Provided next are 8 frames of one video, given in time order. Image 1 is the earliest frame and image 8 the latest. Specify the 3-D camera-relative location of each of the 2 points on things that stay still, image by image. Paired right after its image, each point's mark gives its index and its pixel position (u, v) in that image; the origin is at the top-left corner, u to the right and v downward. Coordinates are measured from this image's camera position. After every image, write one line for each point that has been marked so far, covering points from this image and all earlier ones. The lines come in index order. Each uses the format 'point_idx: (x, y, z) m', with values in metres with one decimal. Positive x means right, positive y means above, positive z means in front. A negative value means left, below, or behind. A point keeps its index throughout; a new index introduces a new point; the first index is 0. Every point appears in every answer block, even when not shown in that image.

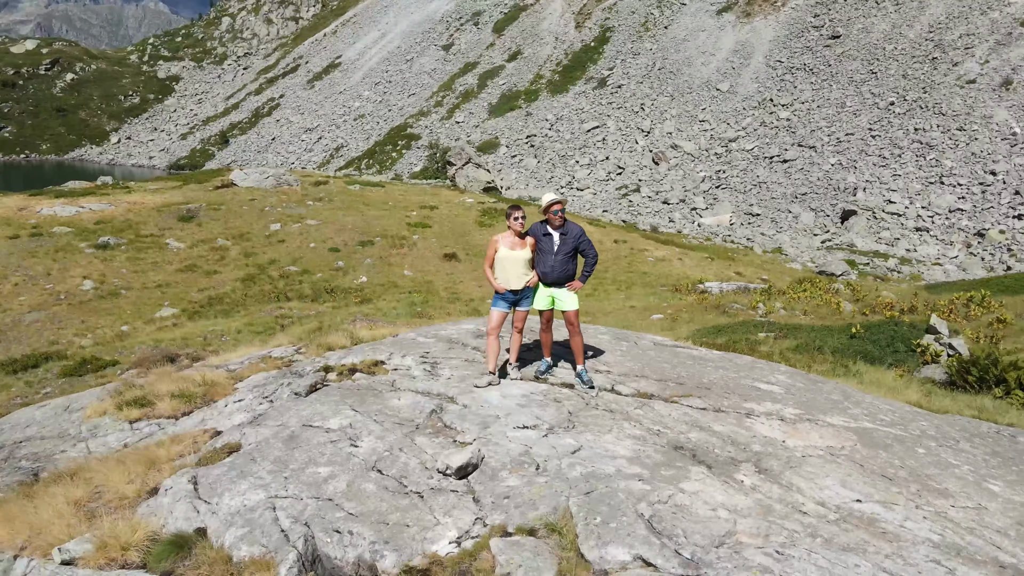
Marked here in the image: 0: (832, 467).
0: (+2.9, -1.6, +6.6) m
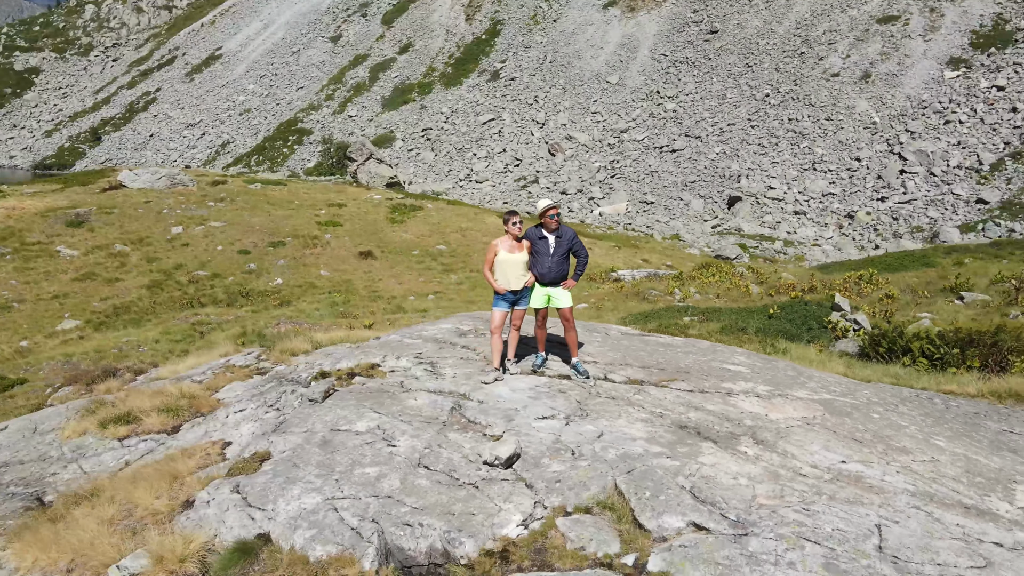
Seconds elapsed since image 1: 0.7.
0: (+3.2, -1.5, +7.6) m
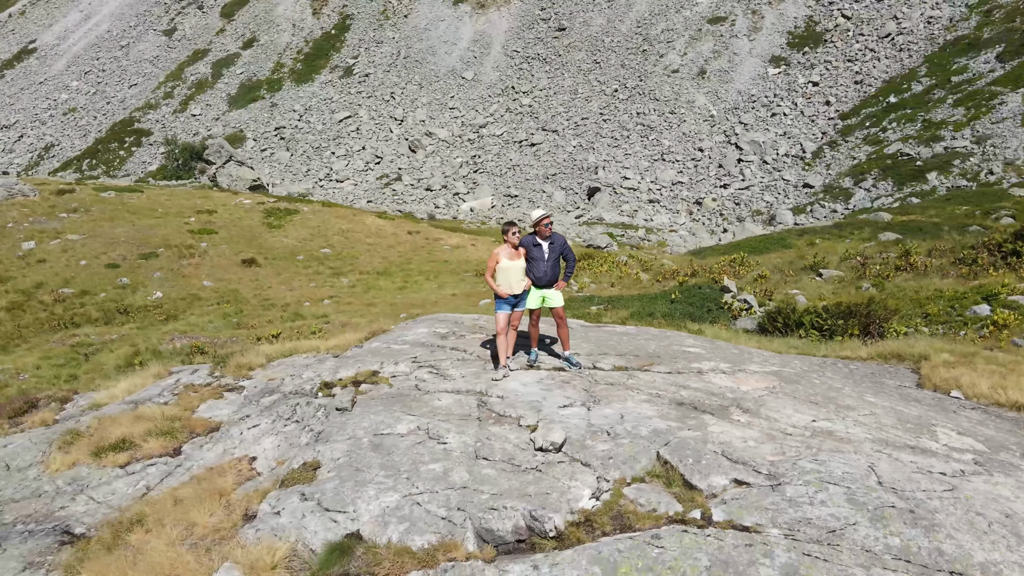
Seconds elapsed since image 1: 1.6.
0: (+3.3, -1.4, +9.0) m
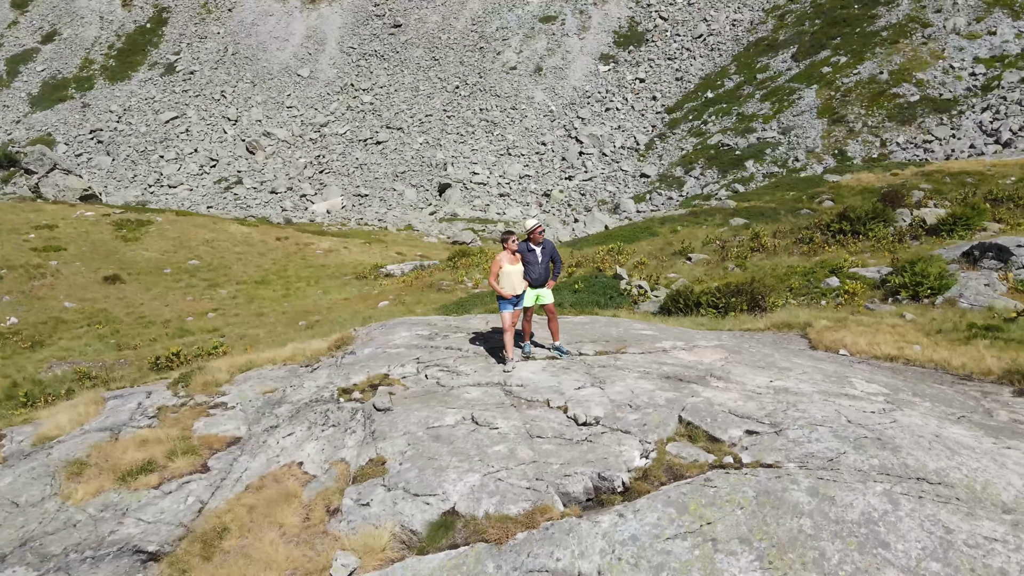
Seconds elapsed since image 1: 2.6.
0: (+3.4, -1.2, +11.0) m
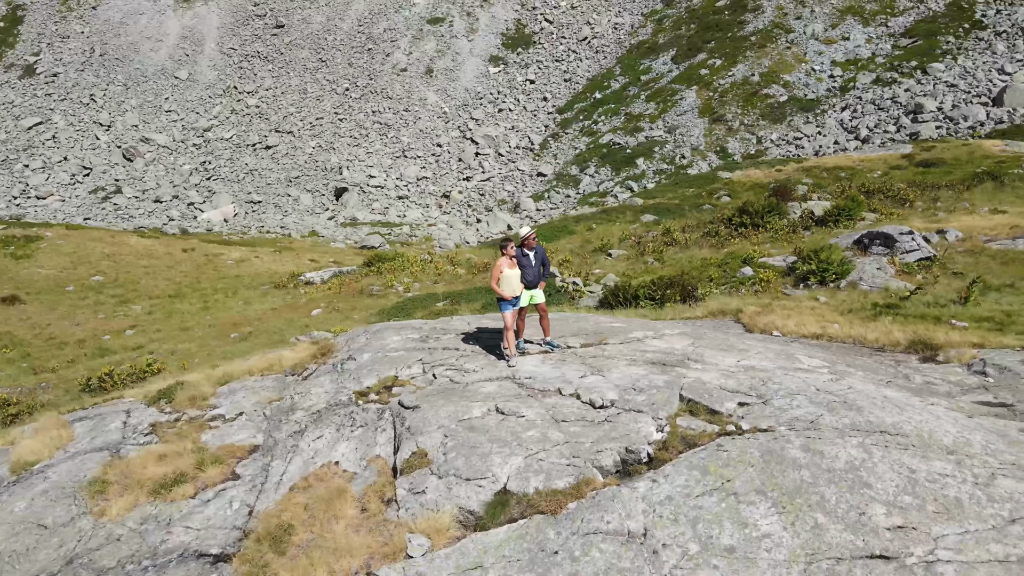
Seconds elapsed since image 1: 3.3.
0: (+3.3, -1.1, +12.4) m
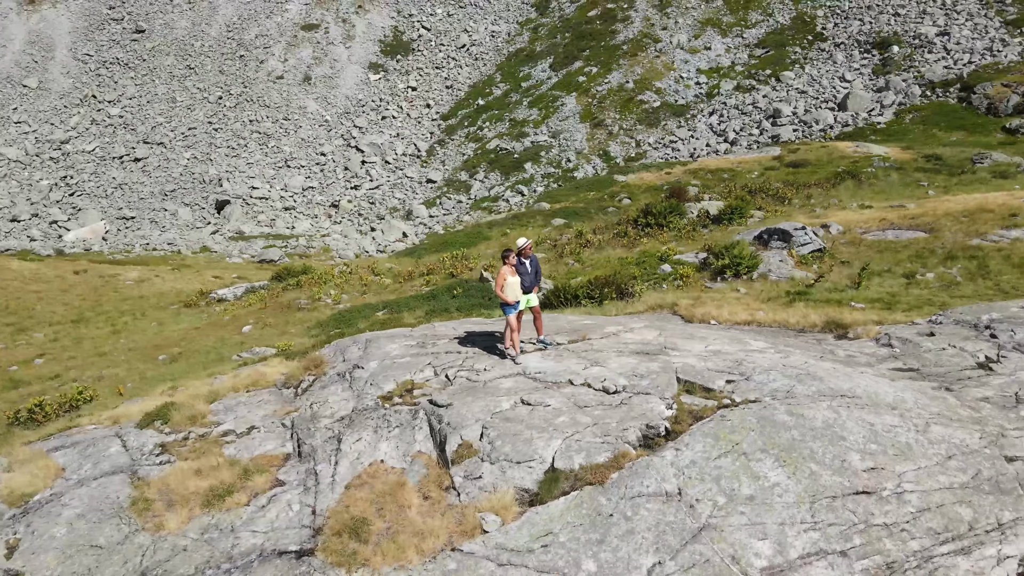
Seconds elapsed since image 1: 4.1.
0: (+3.2, -1.0, +14.2) m
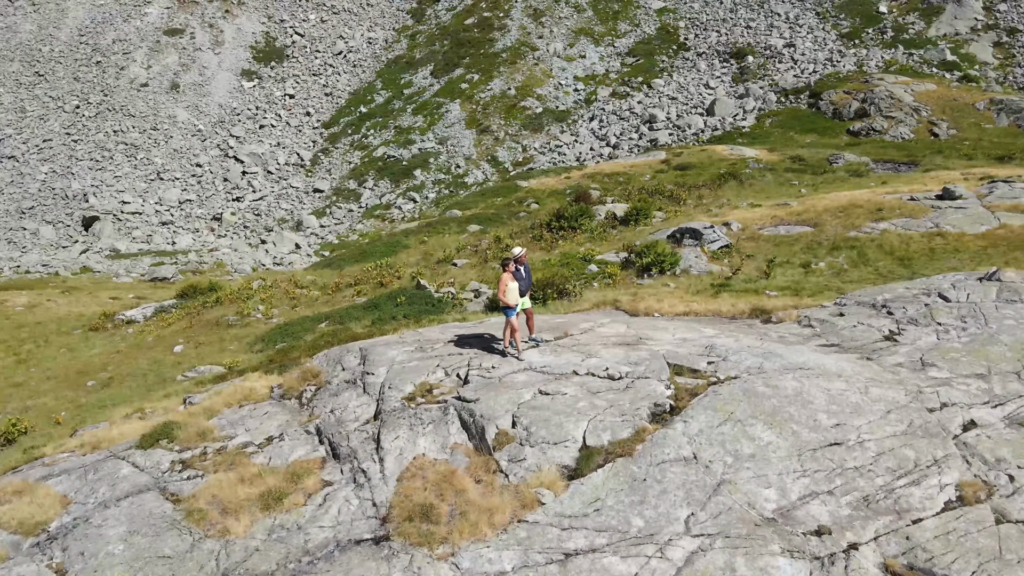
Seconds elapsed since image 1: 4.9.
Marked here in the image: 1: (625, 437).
0: (+2.9, -0.9, +16.0) m
1: (+1.7, -2.3, +11.2) m
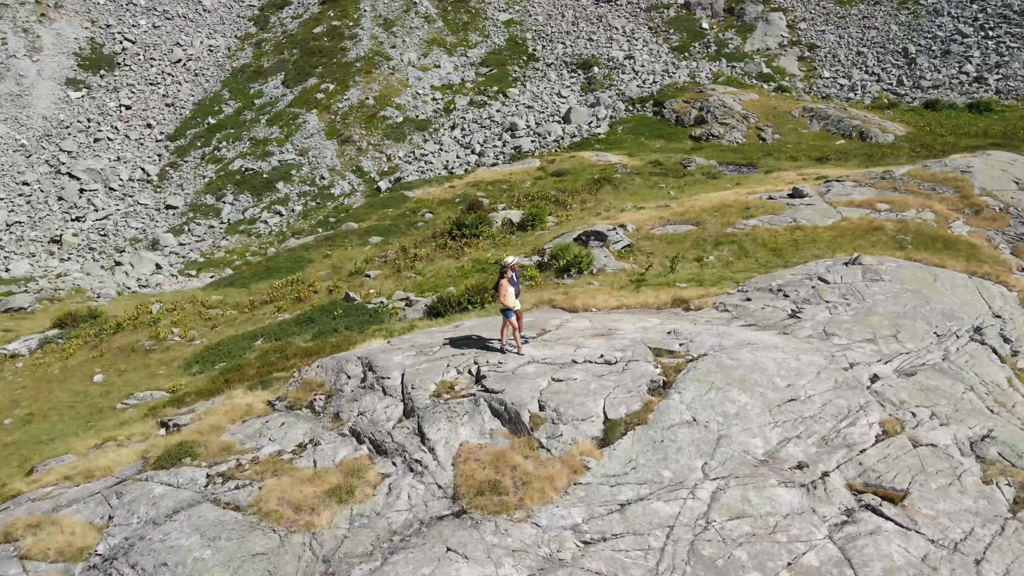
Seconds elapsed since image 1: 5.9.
0: (+2.4, -0.9, +18.4) m
1: (+2.3, -2.2, +13.5) m
